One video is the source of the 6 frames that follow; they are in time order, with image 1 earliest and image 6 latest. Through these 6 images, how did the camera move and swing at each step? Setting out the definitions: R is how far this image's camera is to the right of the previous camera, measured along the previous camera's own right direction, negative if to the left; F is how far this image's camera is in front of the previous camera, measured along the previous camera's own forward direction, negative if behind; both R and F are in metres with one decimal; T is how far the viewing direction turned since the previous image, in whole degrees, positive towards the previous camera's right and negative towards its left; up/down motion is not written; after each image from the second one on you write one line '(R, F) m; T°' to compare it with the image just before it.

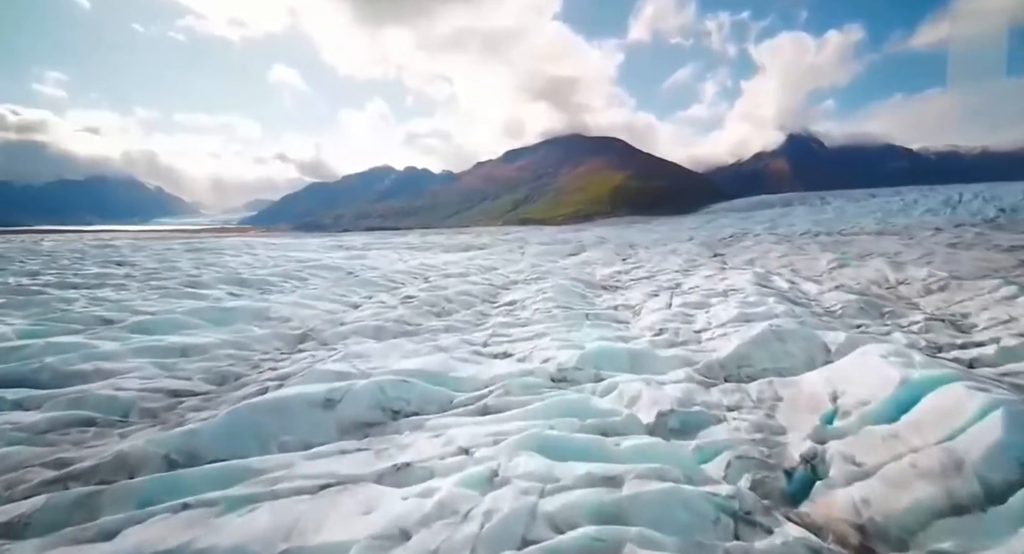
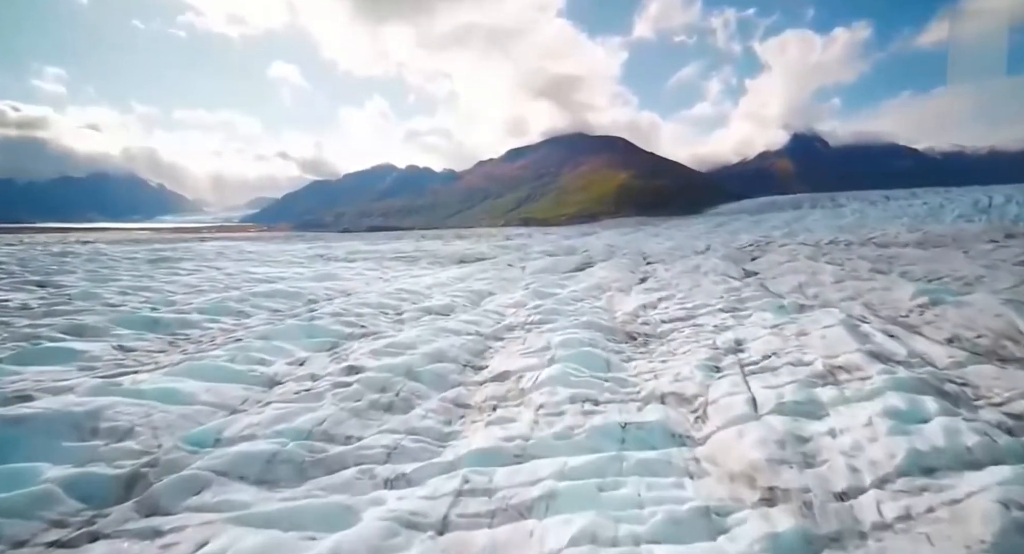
(+0.1, +2.8) m; 0°
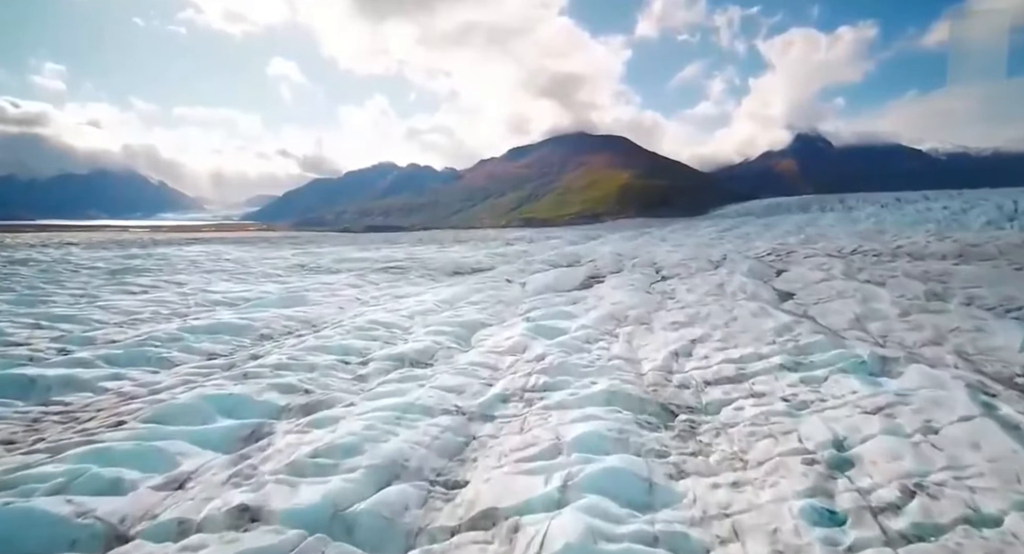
(+0.1, +2.2) m; 0°
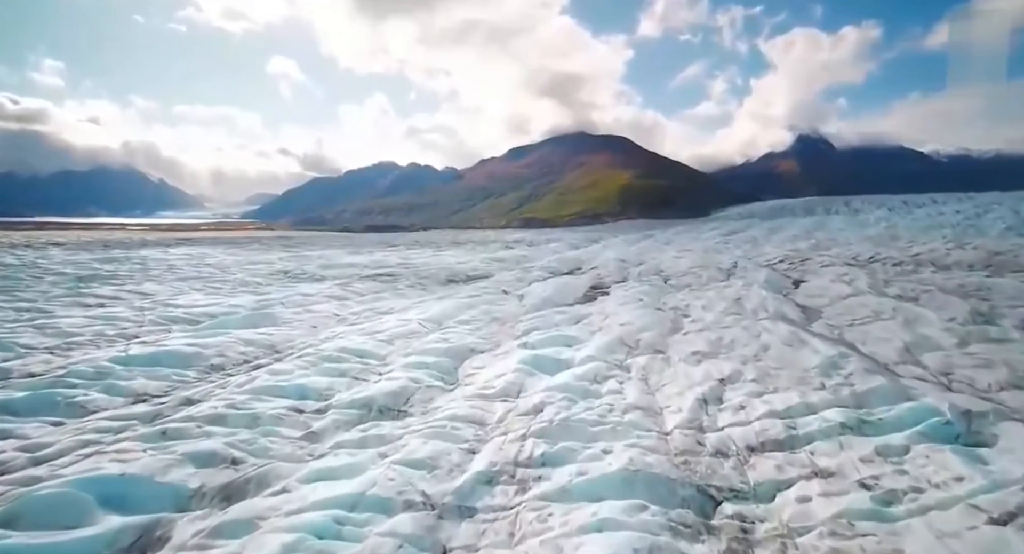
(+0.1, +1.5) m; 0°
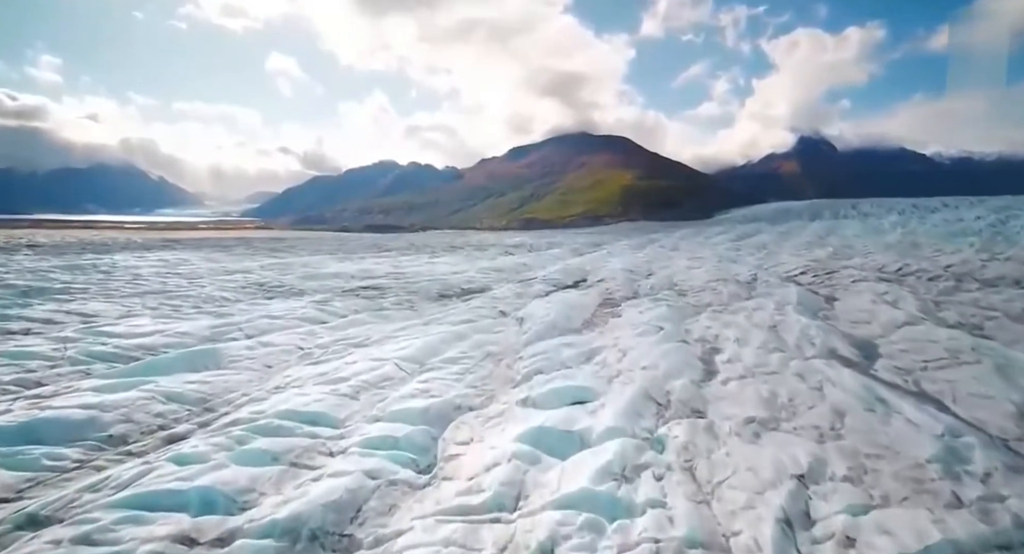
(0.0, +2.2) m; 0°
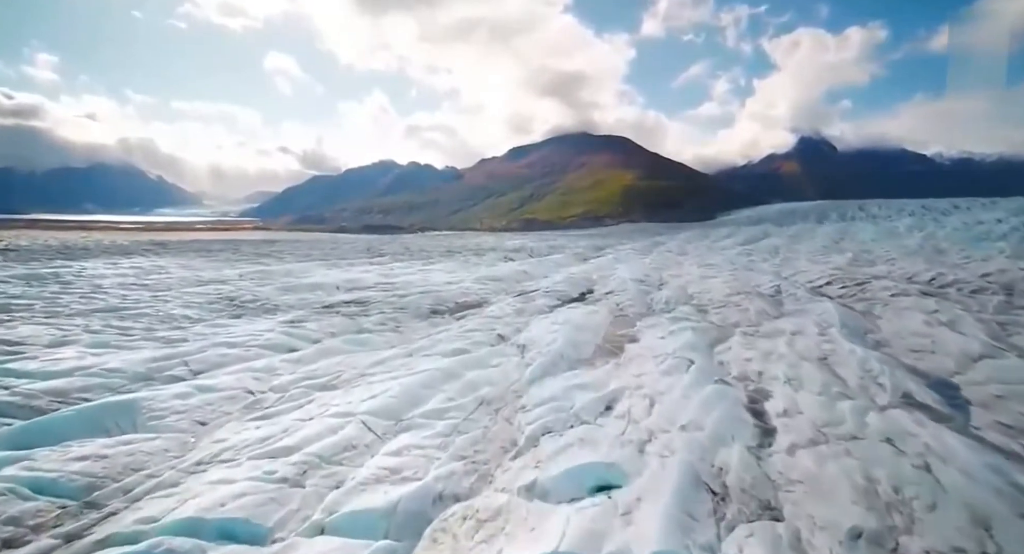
(0.0, +2.1) m; 0°
